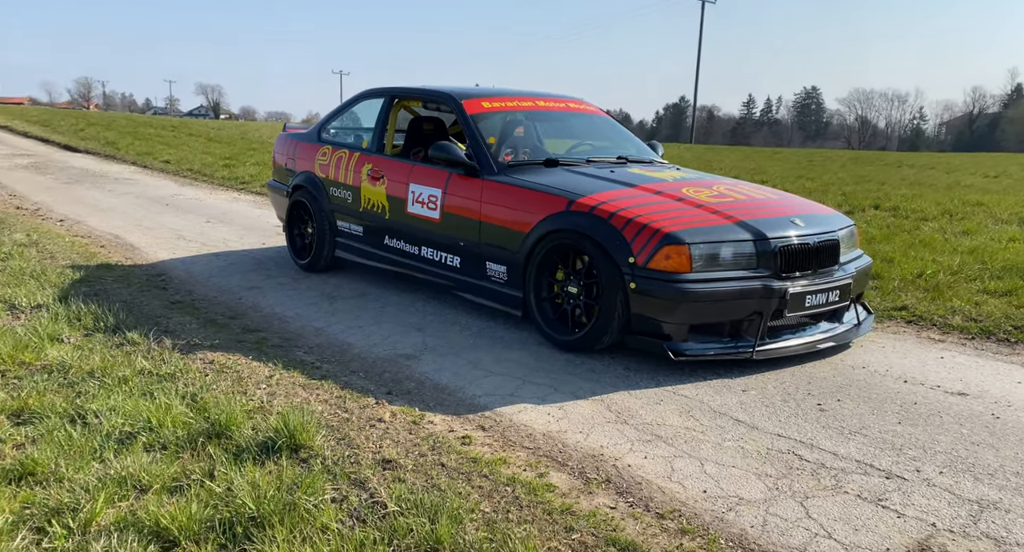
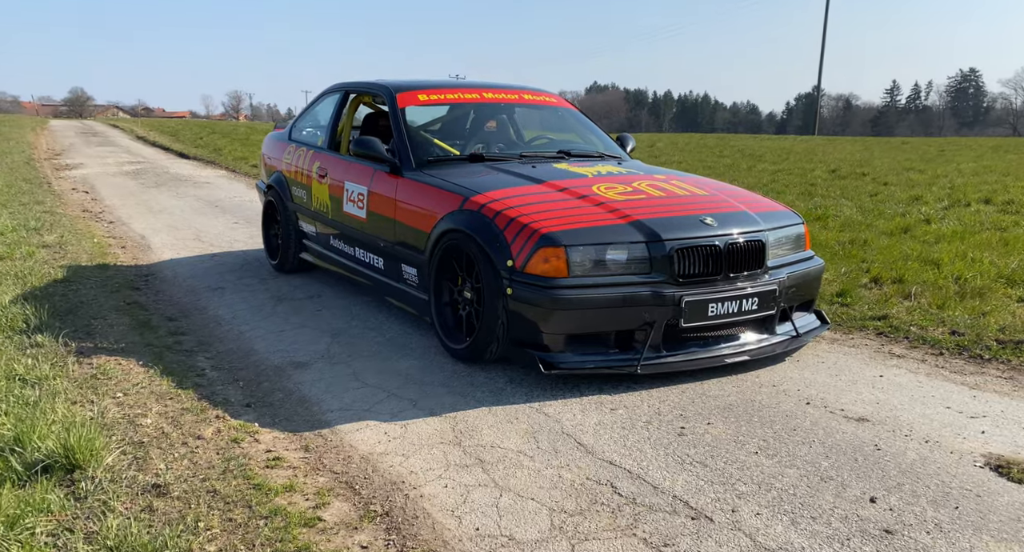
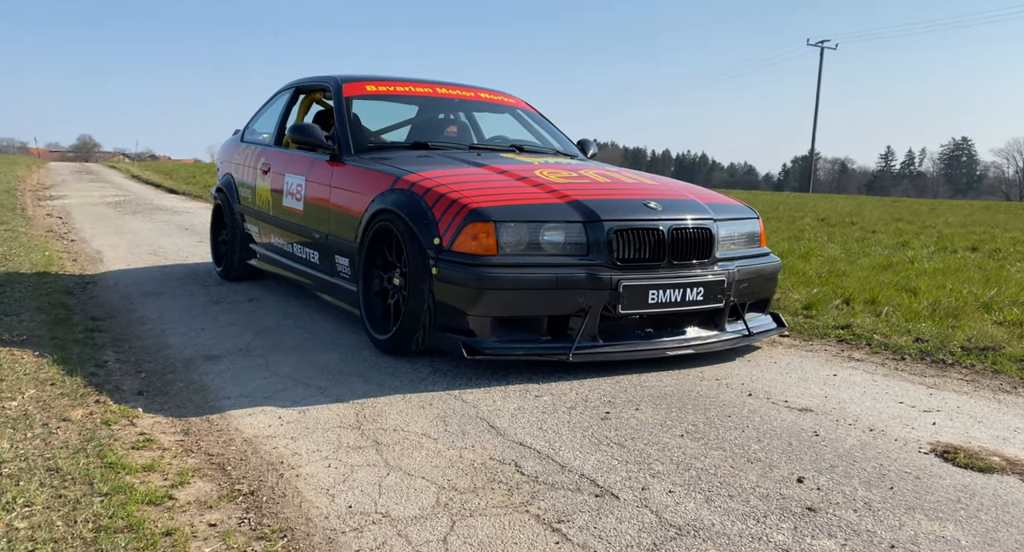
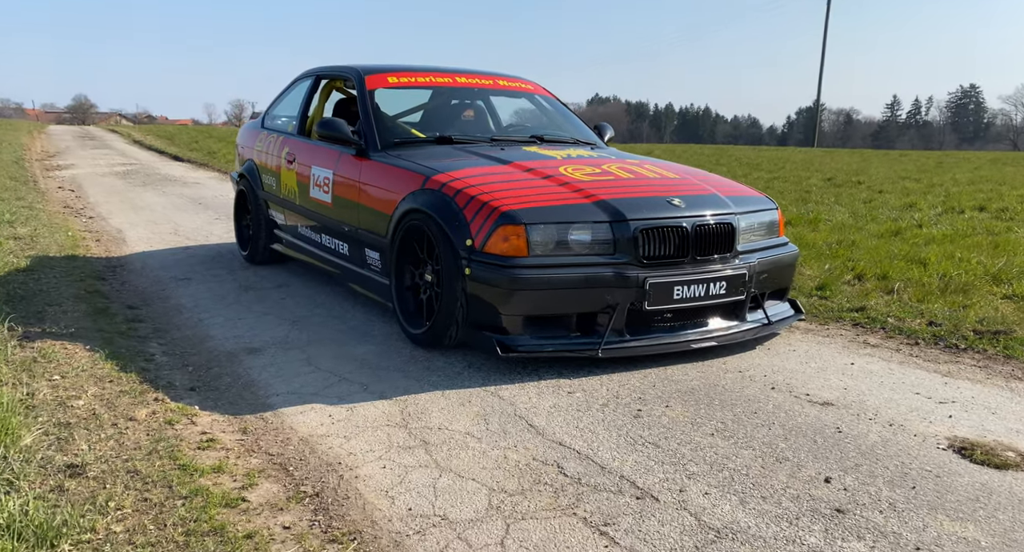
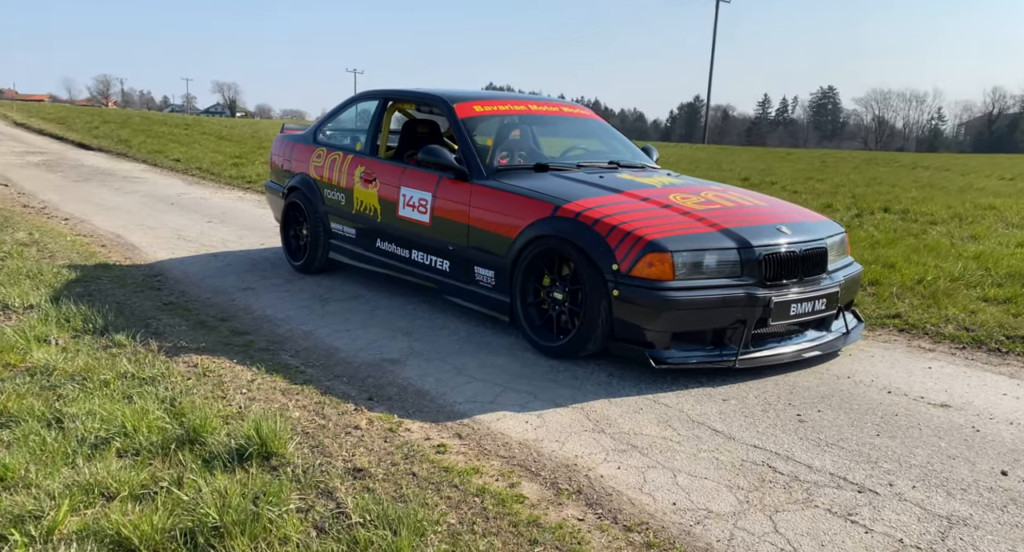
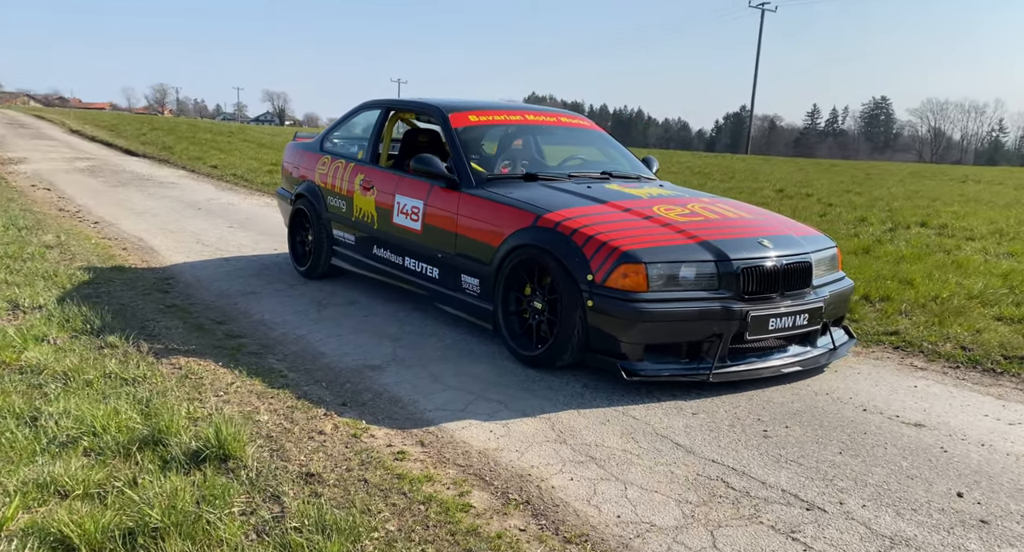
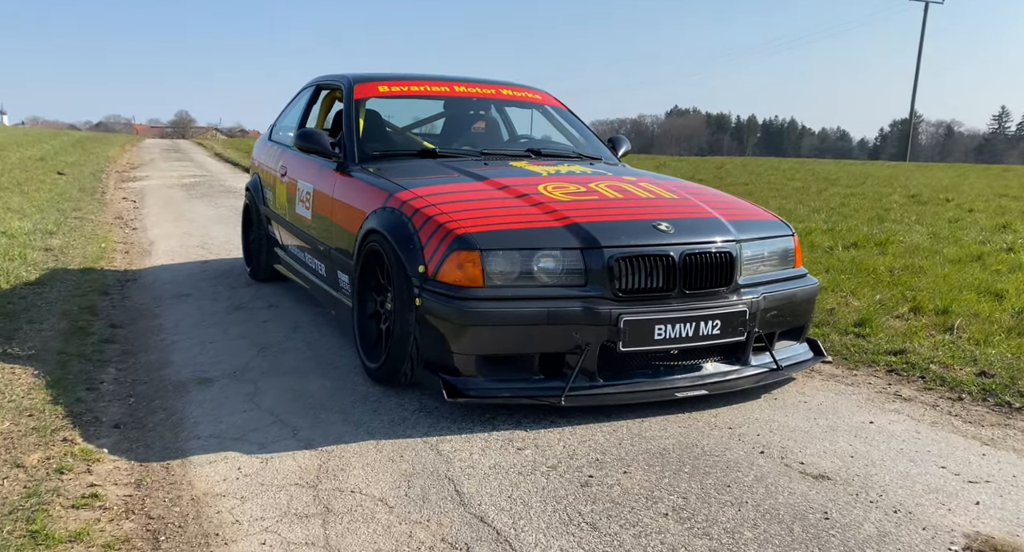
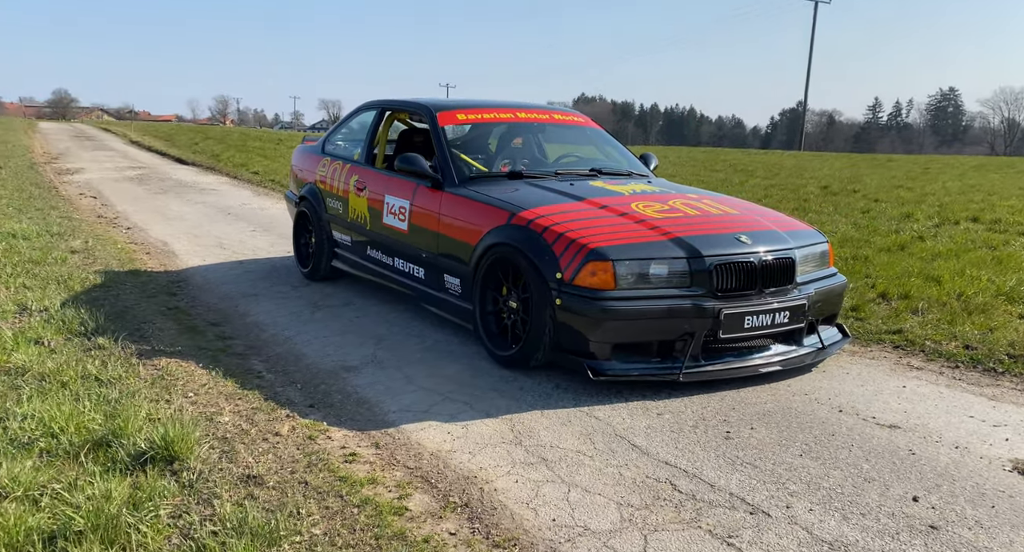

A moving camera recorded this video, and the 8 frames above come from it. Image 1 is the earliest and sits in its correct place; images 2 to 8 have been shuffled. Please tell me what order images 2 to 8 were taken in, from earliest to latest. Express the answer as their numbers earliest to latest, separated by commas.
5, 6, 8, 2, 4, 3, 7
